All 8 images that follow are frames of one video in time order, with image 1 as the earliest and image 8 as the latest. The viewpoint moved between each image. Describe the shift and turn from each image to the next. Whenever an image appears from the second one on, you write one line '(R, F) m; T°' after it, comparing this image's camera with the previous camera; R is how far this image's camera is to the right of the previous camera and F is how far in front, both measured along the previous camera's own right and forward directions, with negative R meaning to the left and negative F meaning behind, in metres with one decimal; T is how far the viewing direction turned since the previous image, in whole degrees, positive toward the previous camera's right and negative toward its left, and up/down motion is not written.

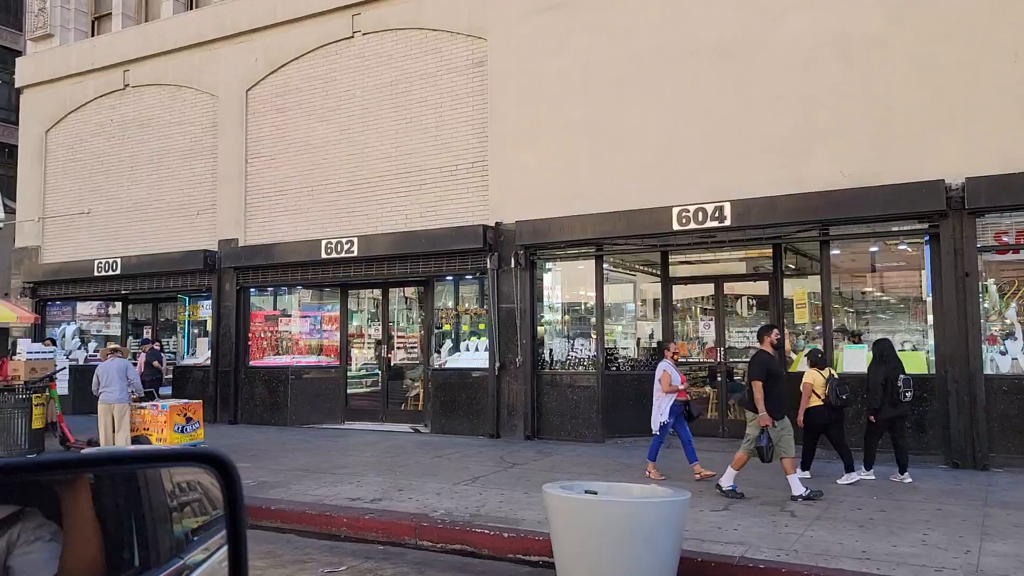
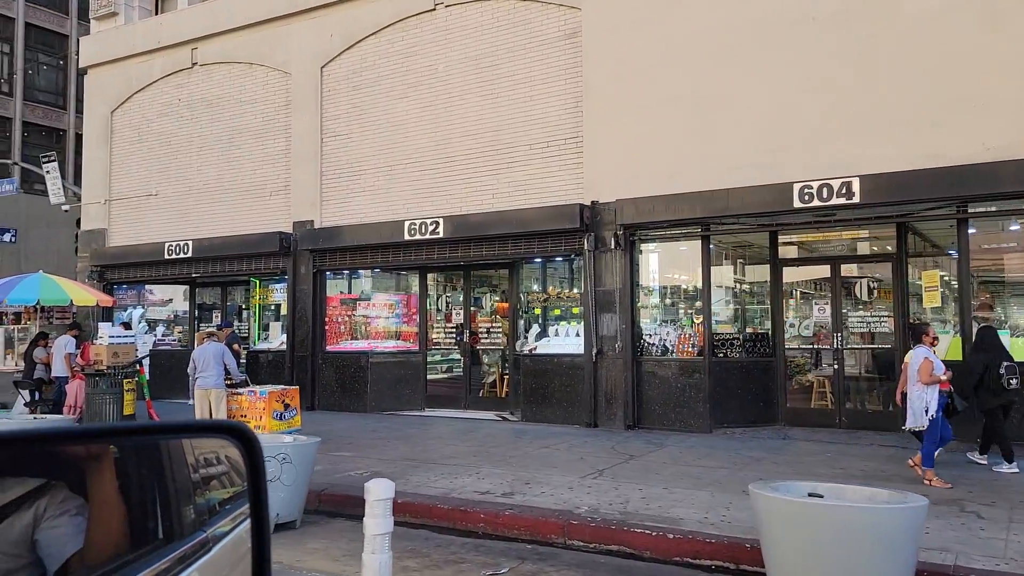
(-1.0, +0.5) m; -2°
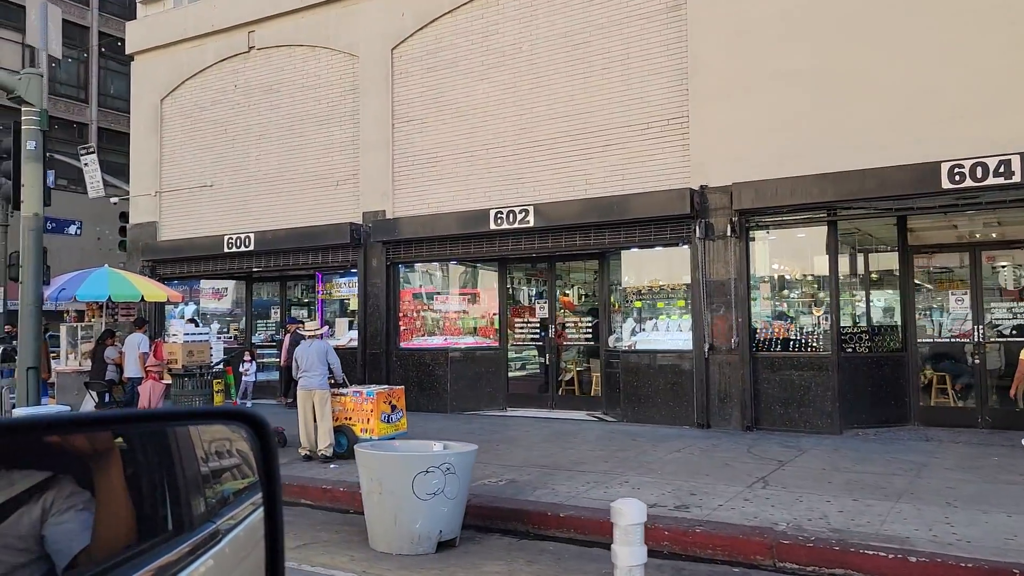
(-1.4, +0.8) m; 0°
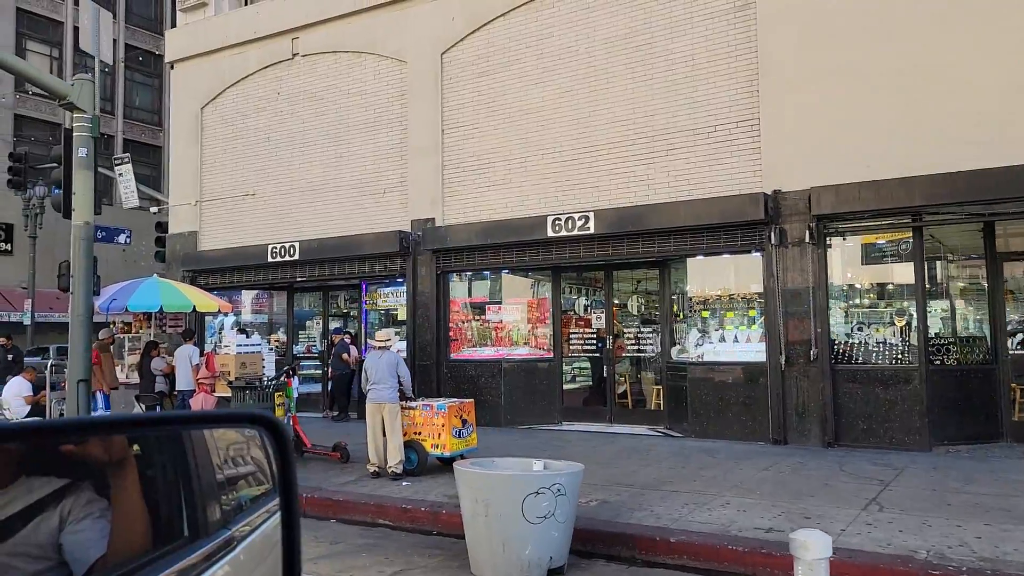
(-0.7, +0.4) m; -1°
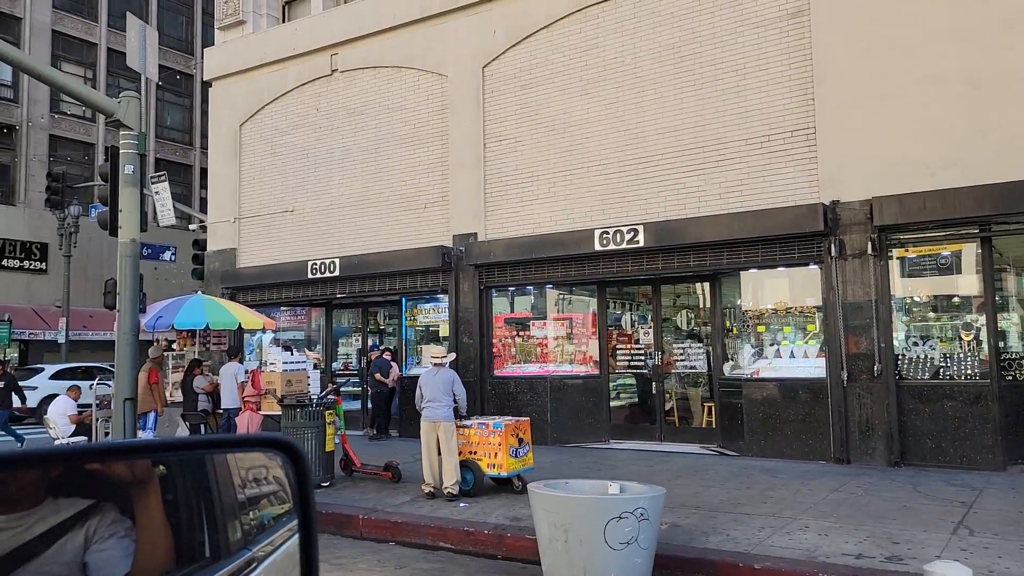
(-0.4, +0.2) m; -2°
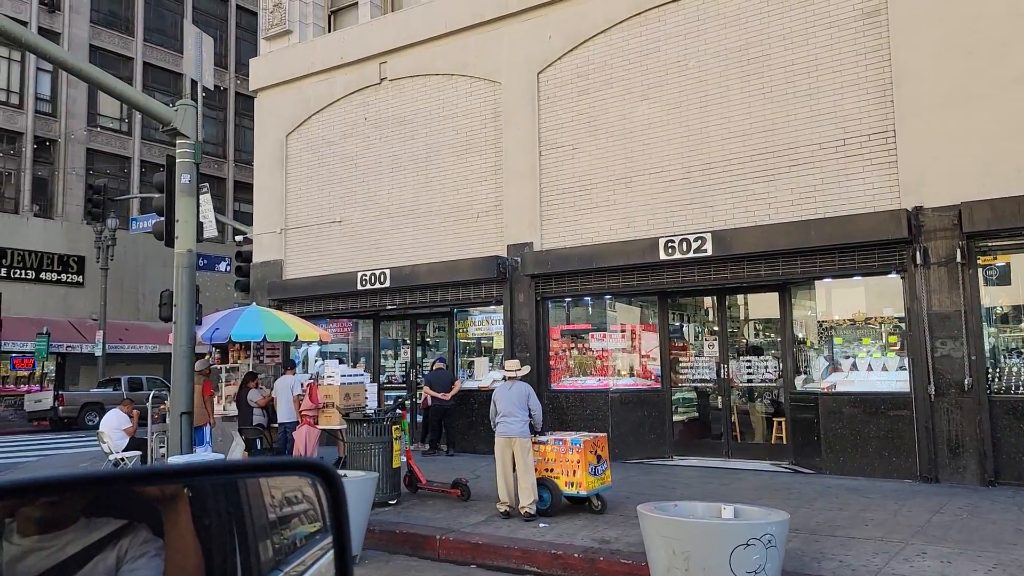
(-0.6, +0.3) m; -2°
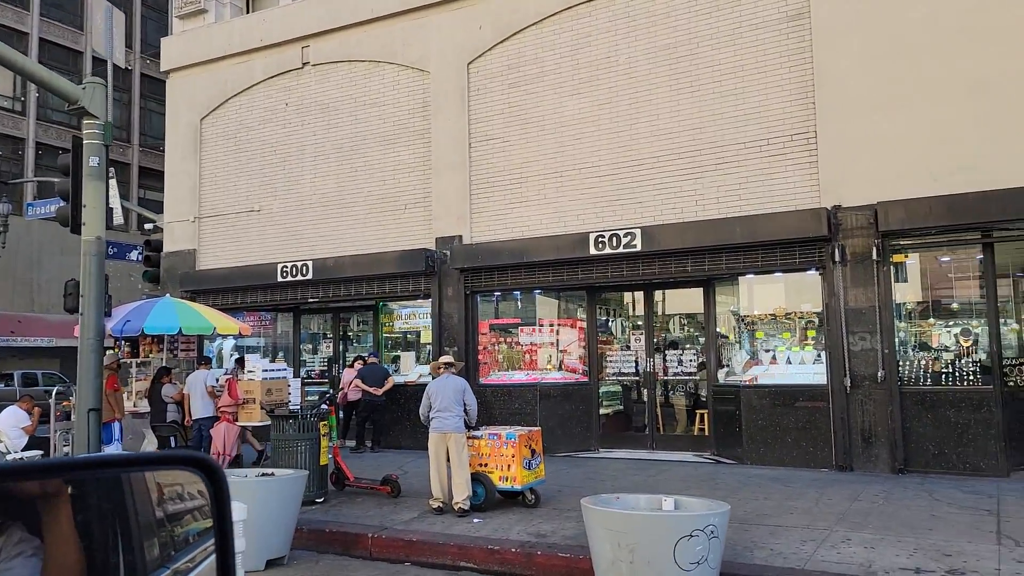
(-0.2, +0.1) m; +6°
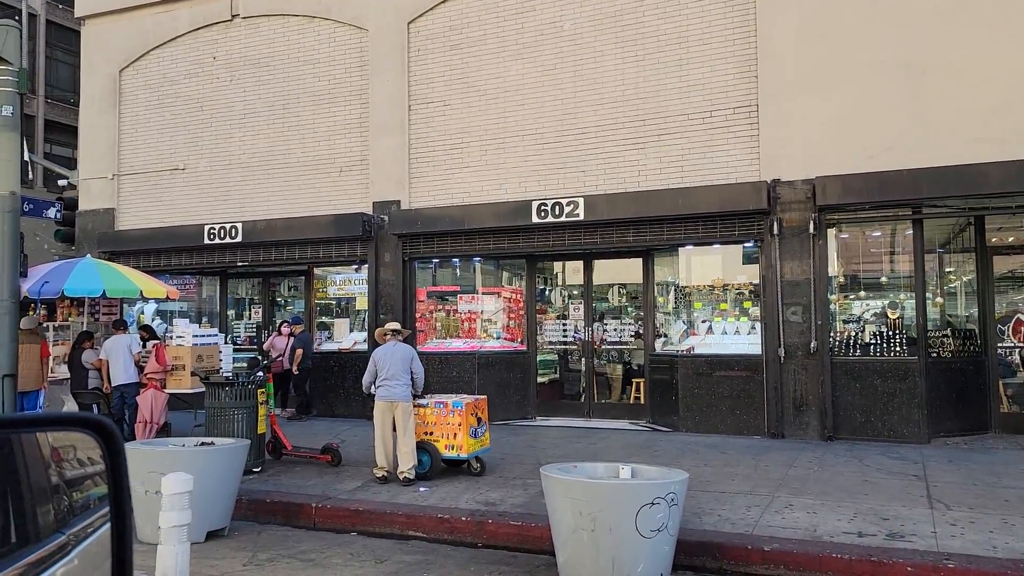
(-0.2, +0.1) m; +5°
